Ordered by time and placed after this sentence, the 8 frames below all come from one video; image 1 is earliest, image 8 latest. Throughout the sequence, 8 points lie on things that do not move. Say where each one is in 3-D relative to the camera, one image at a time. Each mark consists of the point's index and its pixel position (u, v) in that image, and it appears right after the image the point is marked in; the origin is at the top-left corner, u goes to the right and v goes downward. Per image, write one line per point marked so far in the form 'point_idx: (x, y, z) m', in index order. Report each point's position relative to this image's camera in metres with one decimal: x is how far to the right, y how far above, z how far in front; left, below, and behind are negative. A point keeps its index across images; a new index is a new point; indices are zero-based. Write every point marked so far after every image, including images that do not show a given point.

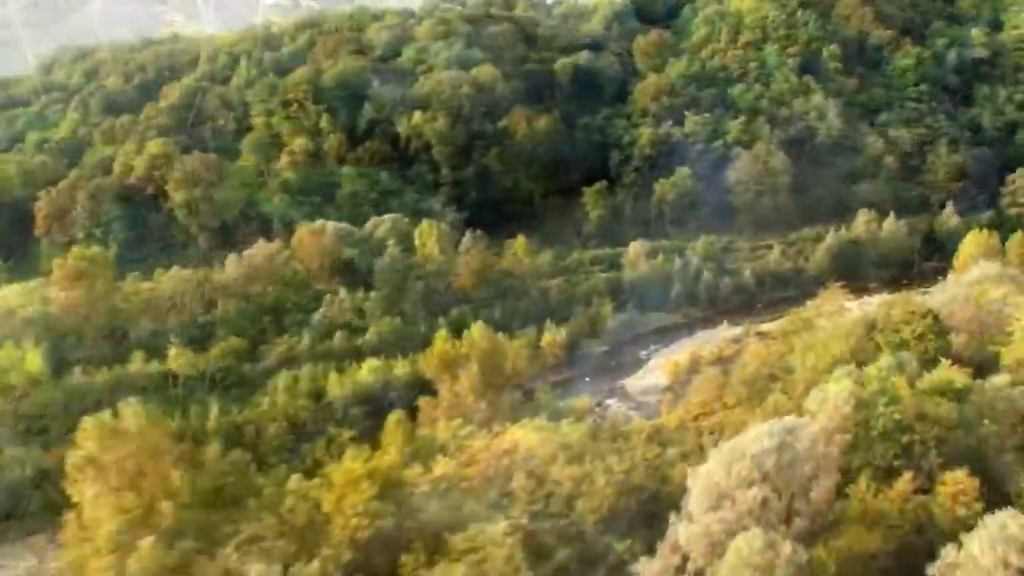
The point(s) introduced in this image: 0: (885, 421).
0: (+6.1, -2.2, +19.7) m
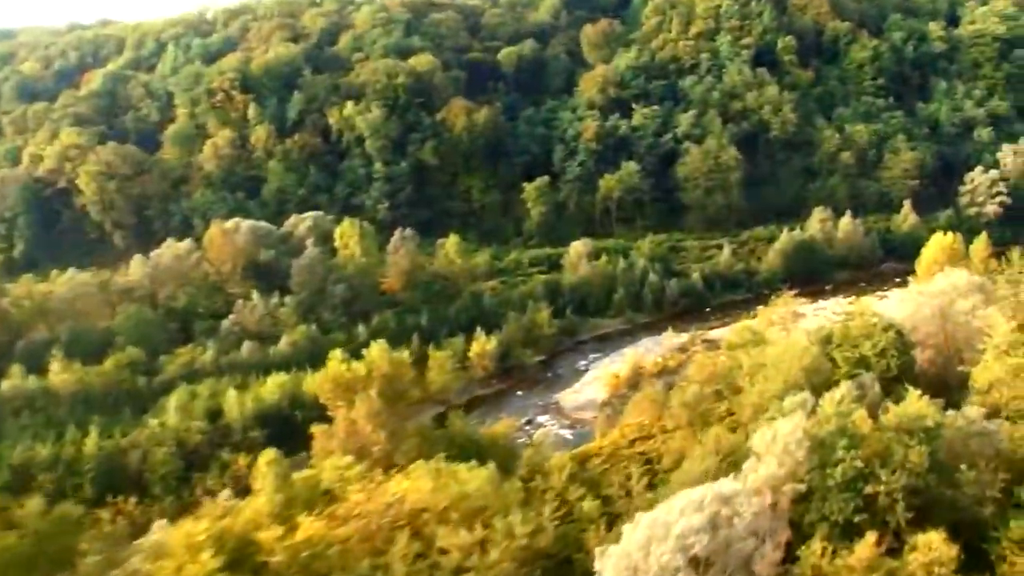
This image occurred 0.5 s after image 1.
0: (+4.5, -2.5, +16.6) m
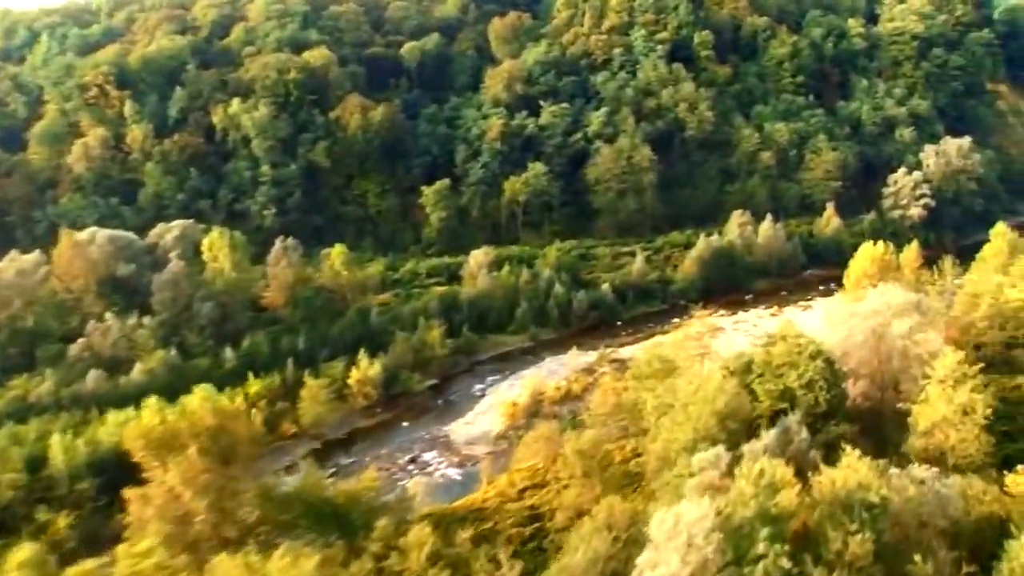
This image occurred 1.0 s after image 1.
0: (+2.7, -2.9, +12.9) m
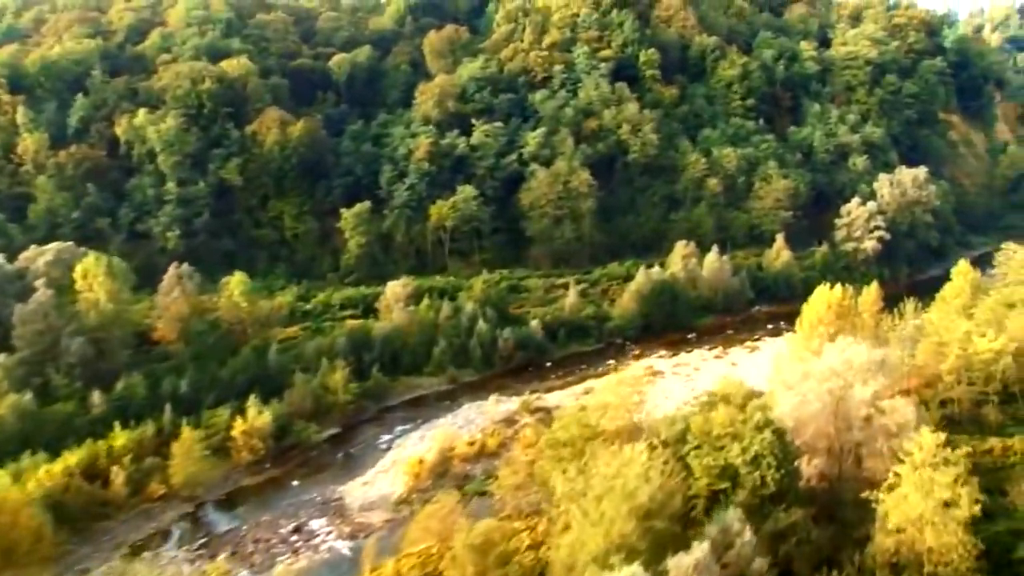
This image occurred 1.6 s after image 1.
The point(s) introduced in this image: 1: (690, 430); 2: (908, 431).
0: (+1.3, -3.5, +9.0) m
1: (+2.9, -2.3, +19.6) m
2: (+6.2, -2.2, +19.0) m
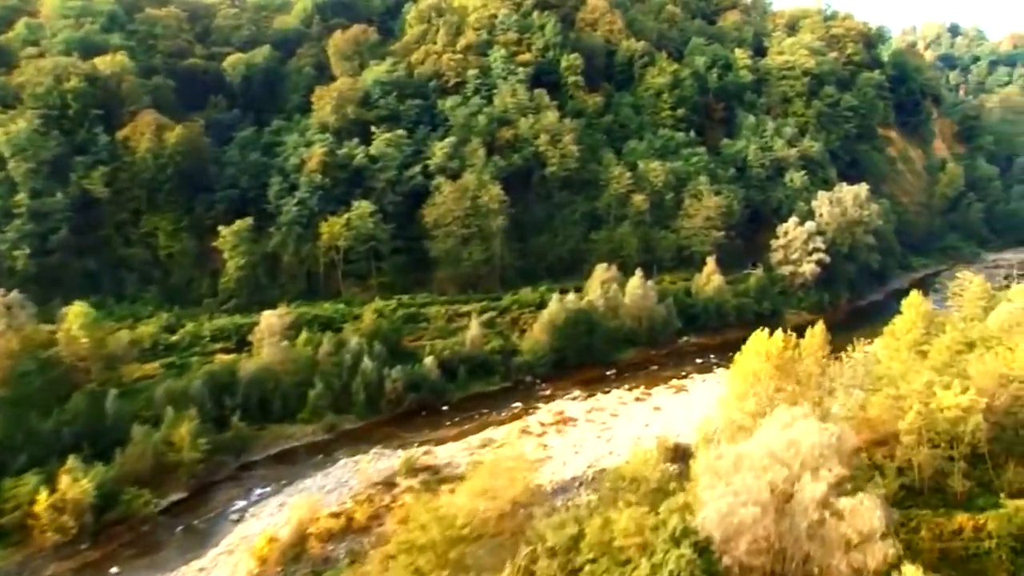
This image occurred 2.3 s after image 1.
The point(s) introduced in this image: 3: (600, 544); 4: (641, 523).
0: (-0.1, -4.1, +4.0) m
1: (+0.9, -3.0, +14.7) m
2: (+4.2, -2.9, +14.2) m
3: (+1.0, -3.0, +14.3) m
4: (+1.5, -2.8, +14.4) m
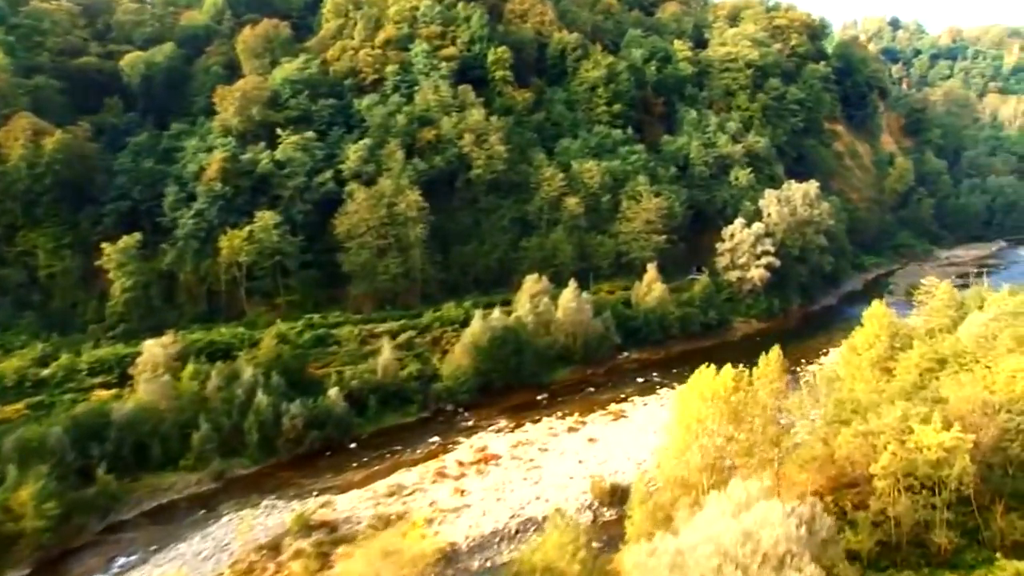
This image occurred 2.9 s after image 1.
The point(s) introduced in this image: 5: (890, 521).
0: (-0.9, -4.5, +0.2) m
1: (-0.3, -3.4, +10.8) m
2: (+3.0, -3.3, +10.5) m
3: (-0.2, -3.4, +10.5) m
4: (+0.3, -3.2, +10.6) m
5: (+5.9, -3.6, +19.1) m
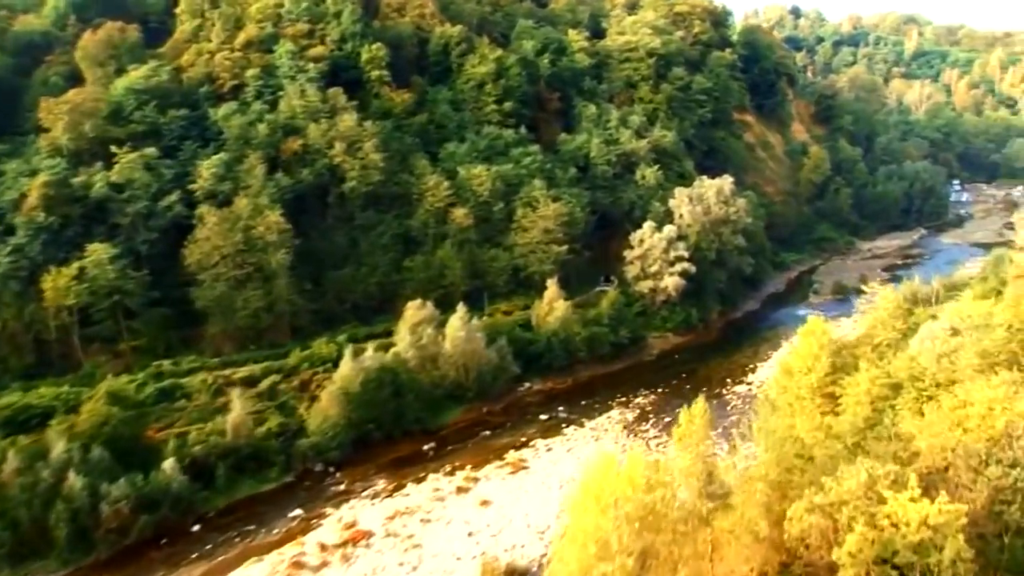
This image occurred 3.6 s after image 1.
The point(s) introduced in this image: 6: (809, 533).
0: (-1.3, -5.1, -4.9) m
1: (-1.5, -4.0, +5.8) m
2: (+1.8, -3.7, +5.7) m
3: (-1.4, -4.0, +5.5) m
4: (-0.9, -3.7, +5.6) m
5: (+4.2, -3.9, +14.4) m
6: (+3.7, -3.1, +15.3) m
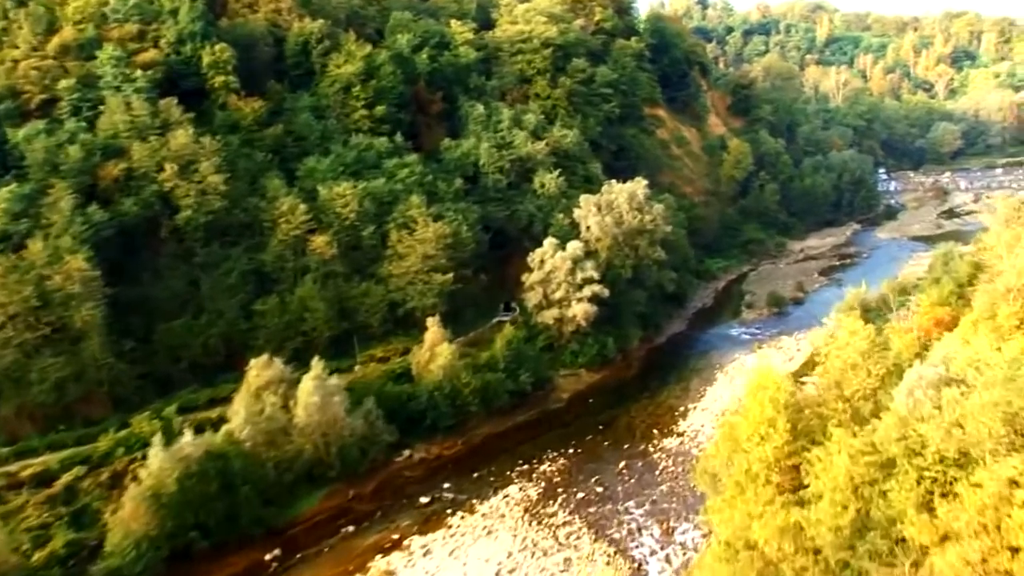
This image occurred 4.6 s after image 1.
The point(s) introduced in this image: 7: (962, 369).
0: (-1.5, -5.8, -11.4) m
1: (-2.5, -4.9, -0.8) m
2: (+0.8, -4.3, -0.6) m
3: (-2.3, -4.8, -1.1) m
4: (-1.8, -4.5, -0.9) m
5: (+2.7, -4.5, +8.2) m
6: (+2.1, -3.7, +9.0) m
7: (+6.3, -1.2, +17.2) m
